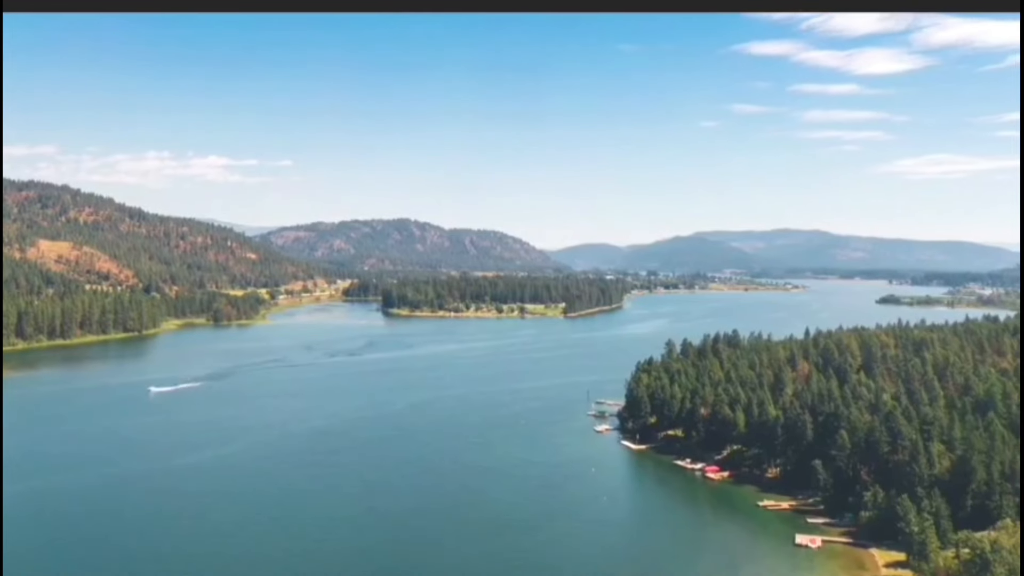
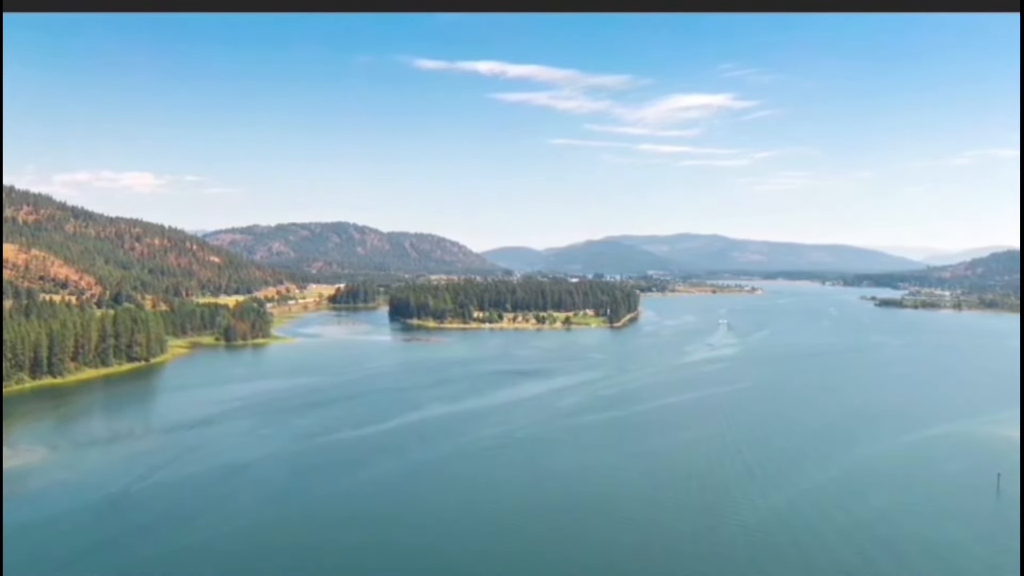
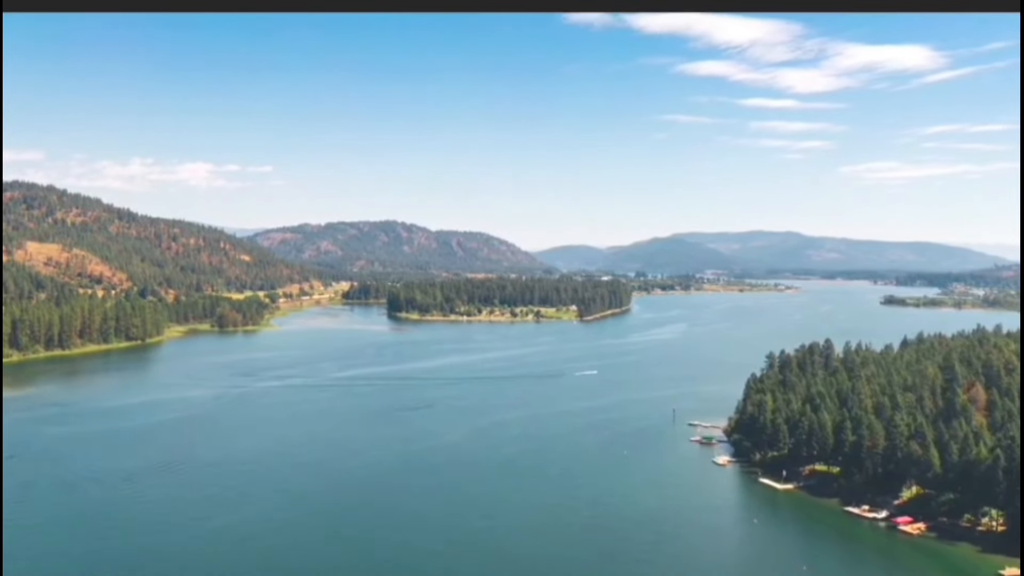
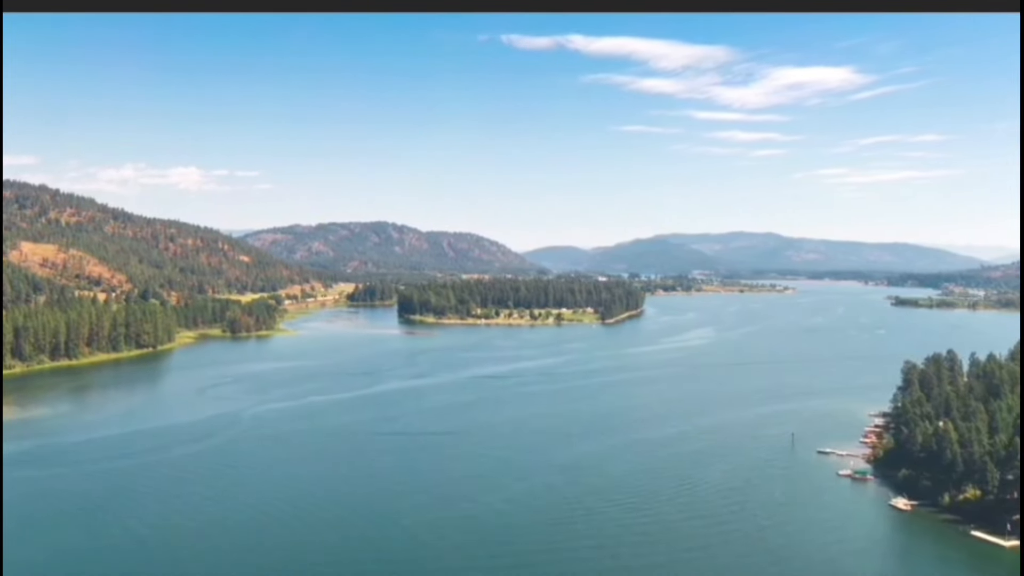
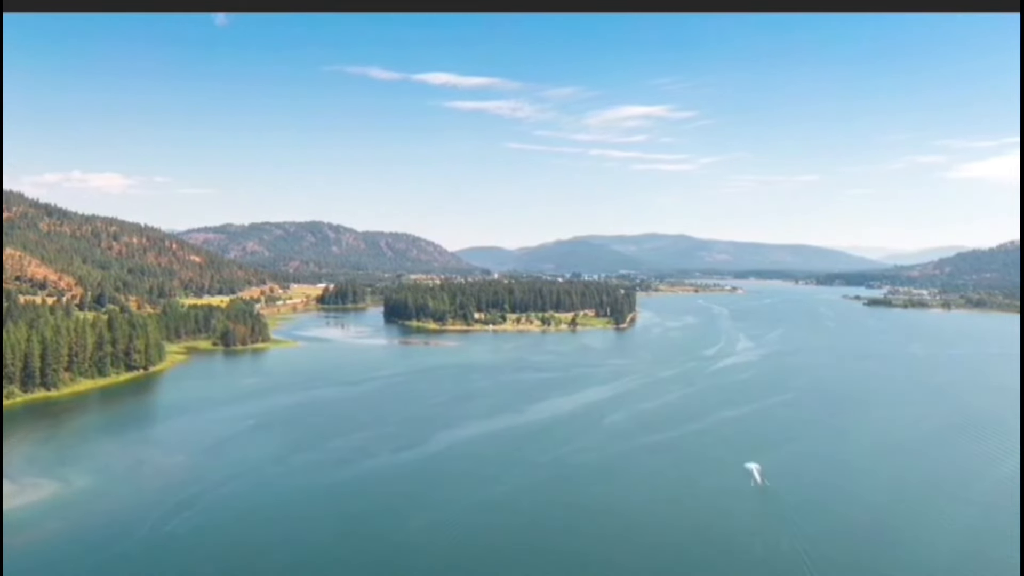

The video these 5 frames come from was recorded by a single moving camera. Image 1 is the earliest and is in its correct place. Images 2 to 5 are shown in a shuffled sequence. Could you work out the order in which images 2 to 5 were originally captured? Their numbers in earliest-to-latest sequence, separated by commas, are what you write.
3, 4, 2, 5
